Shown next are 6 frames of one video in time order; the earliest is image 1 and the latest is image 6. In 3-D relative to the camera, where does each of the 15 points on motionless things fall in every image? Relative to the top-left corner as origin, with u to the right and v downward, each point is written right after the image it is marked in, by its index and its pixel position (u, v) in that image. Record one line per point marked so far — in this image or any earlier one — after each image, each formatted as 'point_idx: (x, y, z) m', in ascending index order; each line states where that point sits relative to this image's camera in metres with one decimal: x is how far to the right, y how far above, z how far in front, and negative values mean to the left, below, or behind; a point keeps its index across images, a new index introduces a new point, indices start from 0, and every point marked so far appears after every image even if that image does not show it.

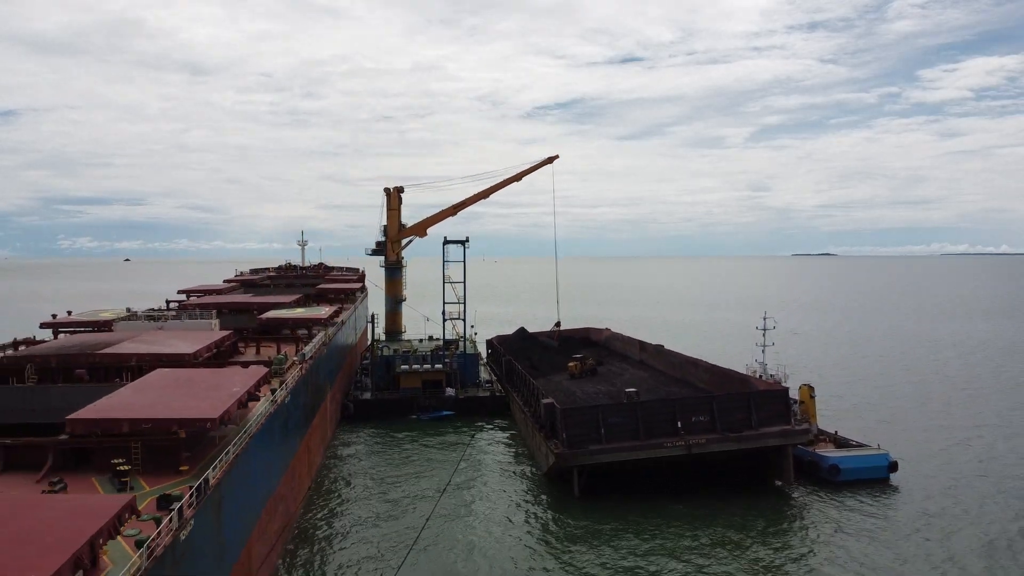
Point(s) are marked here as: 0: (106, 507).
0: (-3.8, -2.2, +7.9) m
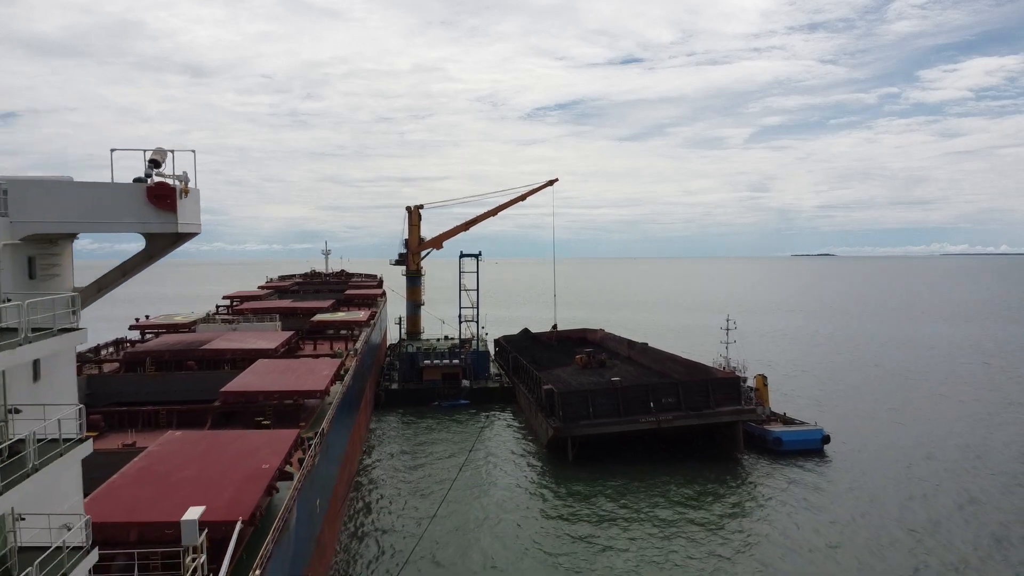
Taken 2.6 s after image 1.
0: (-3.6, -2.4, +13.4) m
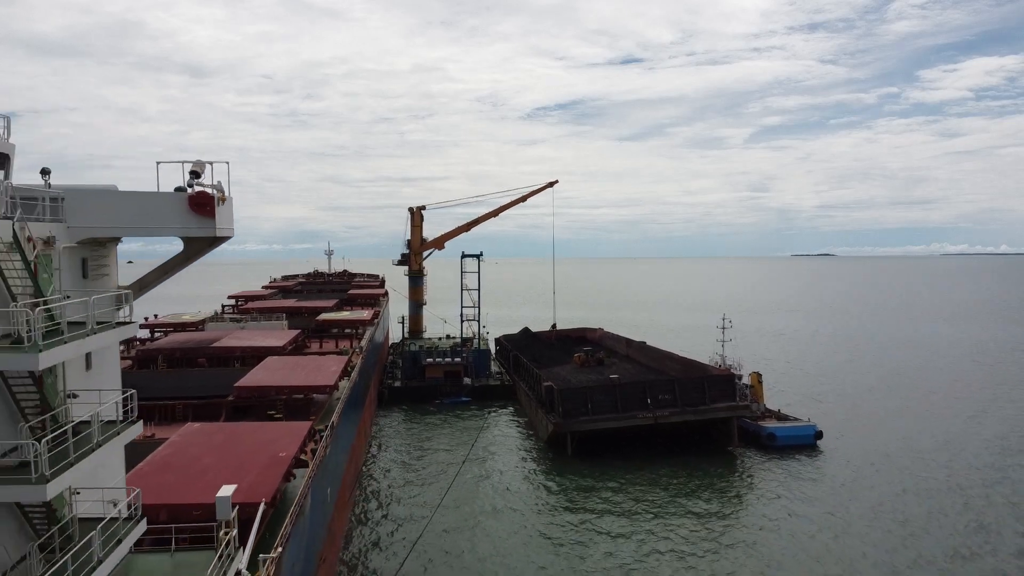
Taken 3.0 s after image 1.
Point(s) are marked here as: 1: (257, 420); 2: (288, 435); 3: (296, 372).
0: (-3.6, -2.4, +14.1) m
1: (-5.5, -2.8, +17.8) m
2: (-3.7, -2.4, +13.6) m
3: (-5.0, -2.0, +19.4) m
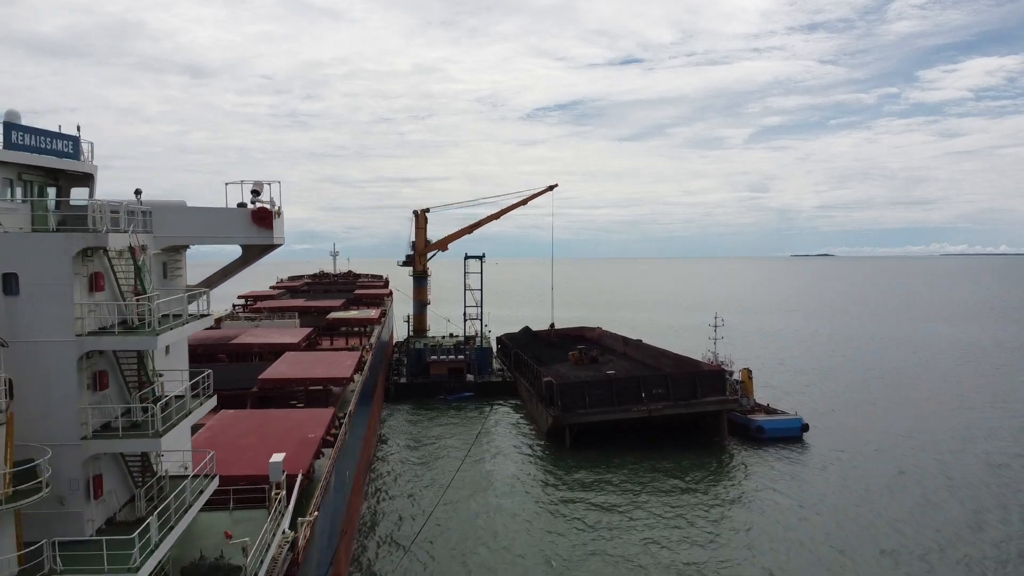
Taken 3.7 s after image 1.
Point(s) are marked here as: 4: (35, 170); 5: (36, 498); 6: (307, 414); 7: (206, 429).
0: (-3.5, -2.4, +15.6) m
1: (-5.4, -2.8, +19.2) m
2: (-3.6, -2.4, +15.0) m
3: (-5.0, -2.0, +20.9) m
4: (-4.9, +1.2, +8.5) m
5: (-3.3, -1.5, +5.8) m
6: (-3.9, -2.4, +15.6) m
7: (-5.3, -2.5, +14.4) m
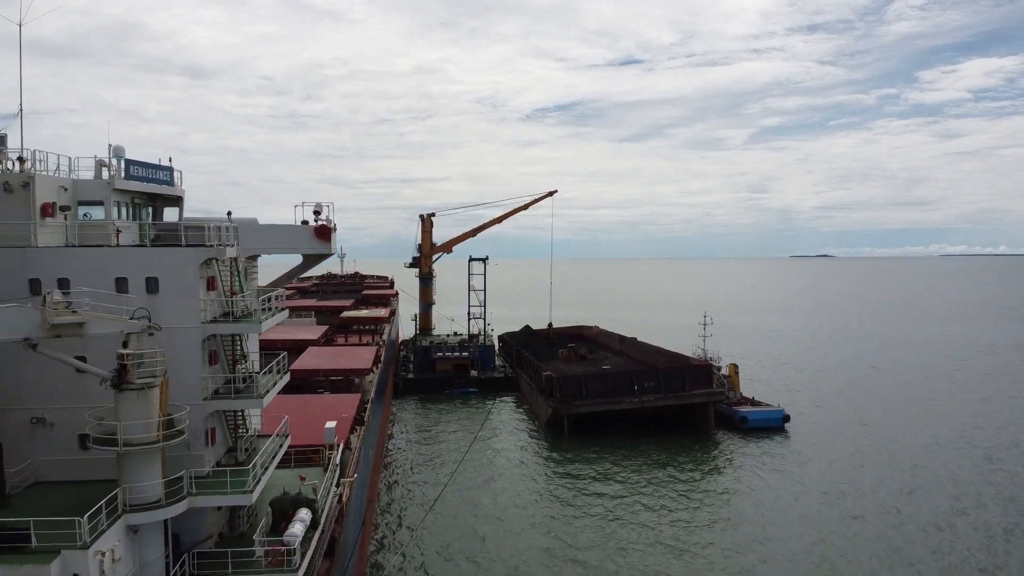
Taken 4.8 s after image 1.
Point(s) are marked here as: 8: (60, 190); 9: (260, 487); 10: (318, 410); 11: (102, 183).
0: (-3.4, -2.4, +17.8) m
1: (-5.3, -2.8, +21.5) m
2: (-3.5, -2.4, +17.3) m
3: (-4.9, -2.0, +23.1) m
4: (-4.8, +1.2, +10.7) m
5: (-3.2, -1.5, +8.1) m
6: (-3.8, -2.4, +17.9) m
7: (-5.2, -2.5, +16.6) m
8: (-5.1, +1.1, +9.4) m
9: (-2.7, -2.1, +8.8) m
10: (-3.9, -2.4, +16.5) m
11: (-4.8, +1.2, +9.7) m
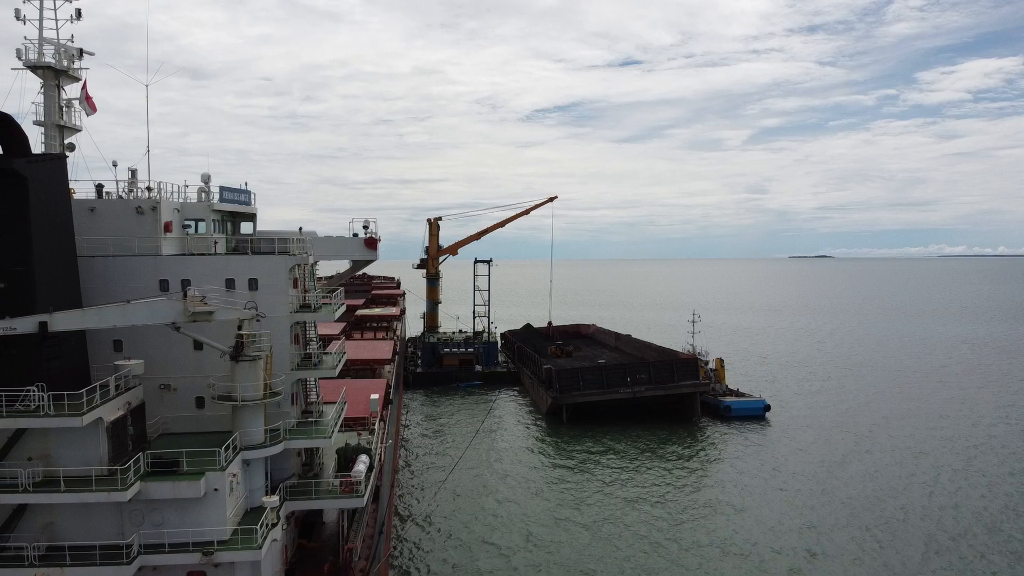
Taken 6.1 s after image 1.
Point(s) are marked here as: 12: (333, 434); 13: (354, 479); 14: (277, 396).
0: (-3.3, -2.4, +20.6) m
1: (-5.2, -2.8, +24.3) m
2: (-3.4, -2.4, +20.1) m
3: (-4.8, -2.0, +26.0) m
4: (-4.6, +1.2, +13.5) m
5: (-3.1, -1.5, +10.9) m
6: (-3.7, -2.4, +20.7) m
7: (-5.1, -2.5, +19.4) m
8: (-5.0, +1.1, +12.3) m
9: (-2.5, -2.1, +11.6) m
10: (-3.8, -2.4, +19.3) m
11: (-4.7, +1.2, +12.6) m
12: (-2.5, -2.1, +11.6) m
13: (-2.2, -2.6, +11.3) m
14: (-3.1, -1.4, +10.9) m
